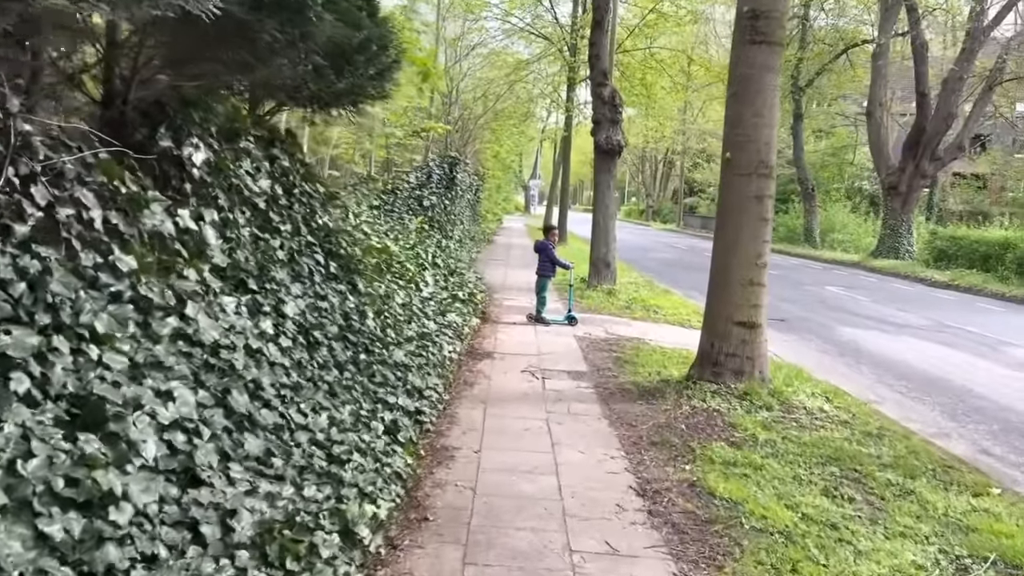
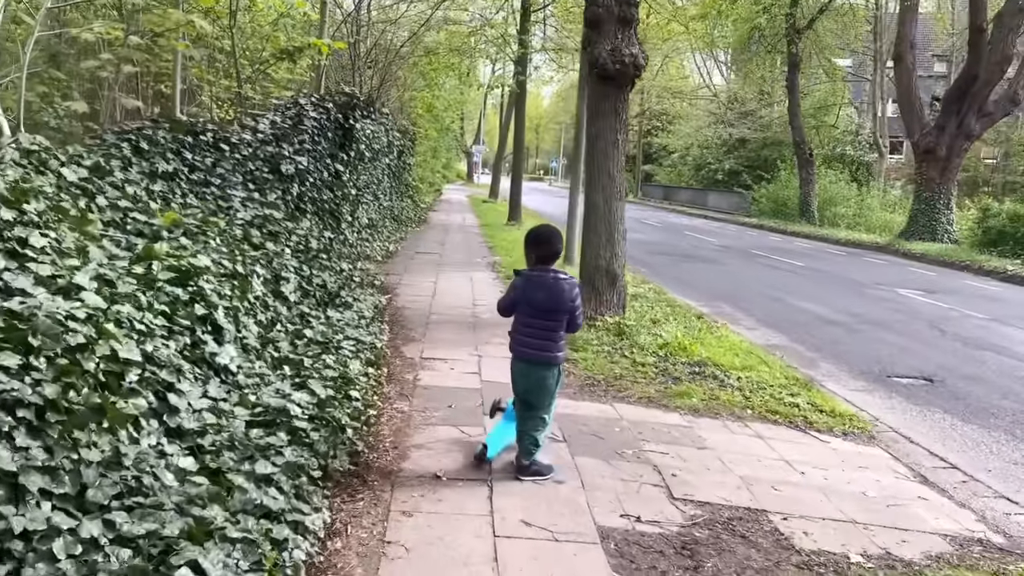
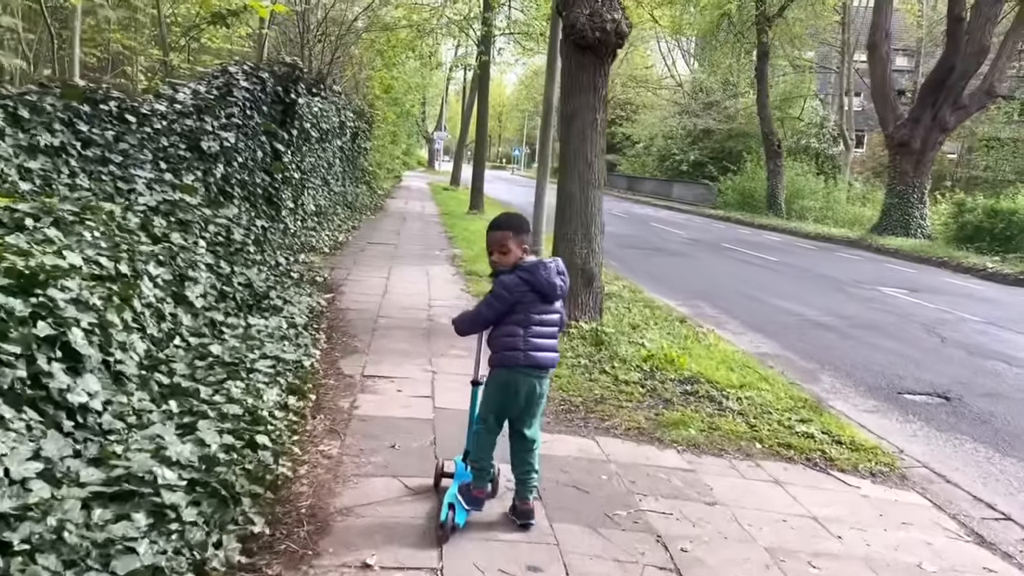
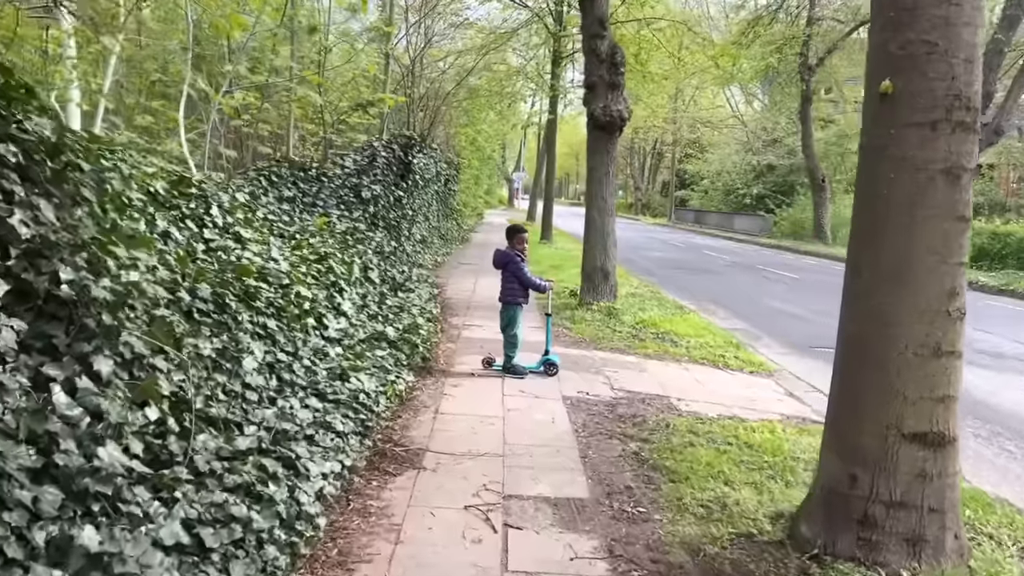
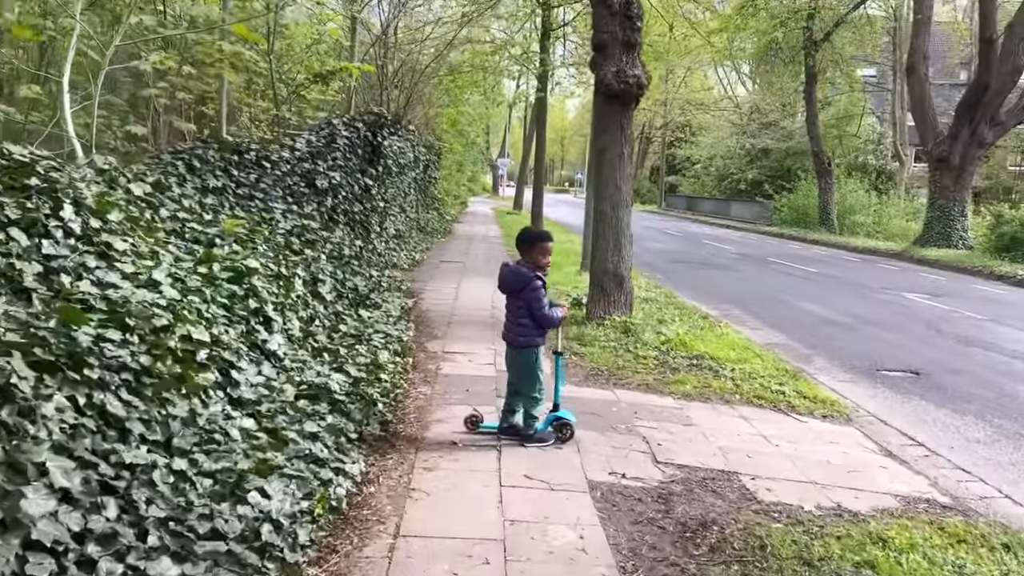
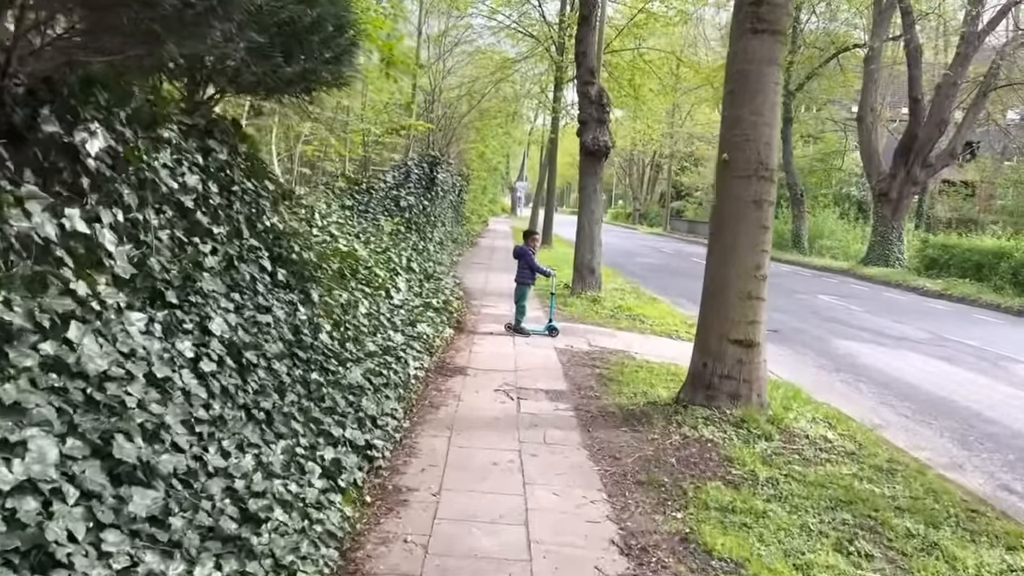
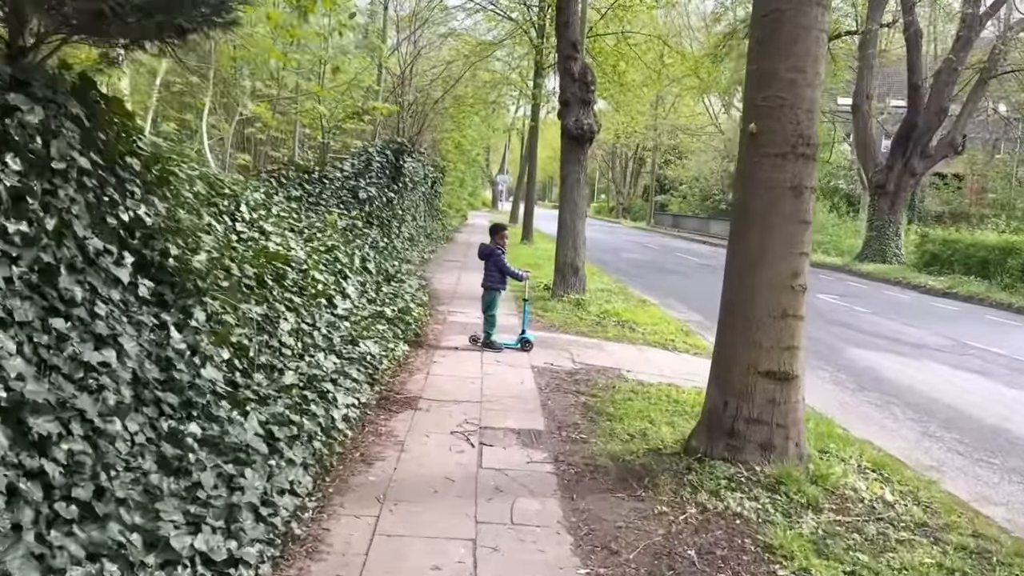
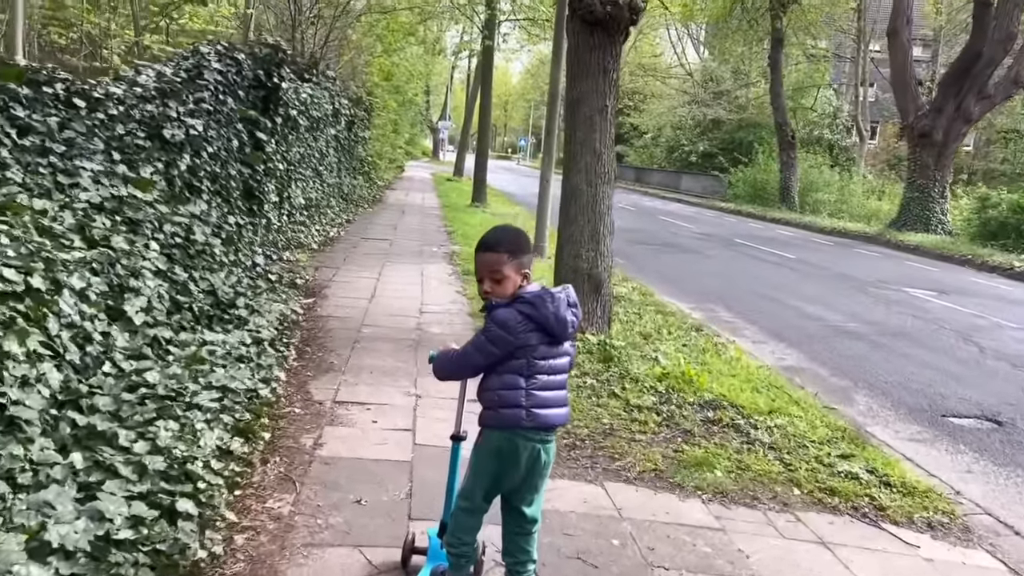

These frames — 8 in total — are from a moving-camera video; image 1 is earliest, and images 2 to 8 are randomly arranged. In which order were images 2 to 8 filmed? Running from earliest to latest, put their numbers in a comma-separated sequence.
6, 7, 4, 5, 2, 3, 8
